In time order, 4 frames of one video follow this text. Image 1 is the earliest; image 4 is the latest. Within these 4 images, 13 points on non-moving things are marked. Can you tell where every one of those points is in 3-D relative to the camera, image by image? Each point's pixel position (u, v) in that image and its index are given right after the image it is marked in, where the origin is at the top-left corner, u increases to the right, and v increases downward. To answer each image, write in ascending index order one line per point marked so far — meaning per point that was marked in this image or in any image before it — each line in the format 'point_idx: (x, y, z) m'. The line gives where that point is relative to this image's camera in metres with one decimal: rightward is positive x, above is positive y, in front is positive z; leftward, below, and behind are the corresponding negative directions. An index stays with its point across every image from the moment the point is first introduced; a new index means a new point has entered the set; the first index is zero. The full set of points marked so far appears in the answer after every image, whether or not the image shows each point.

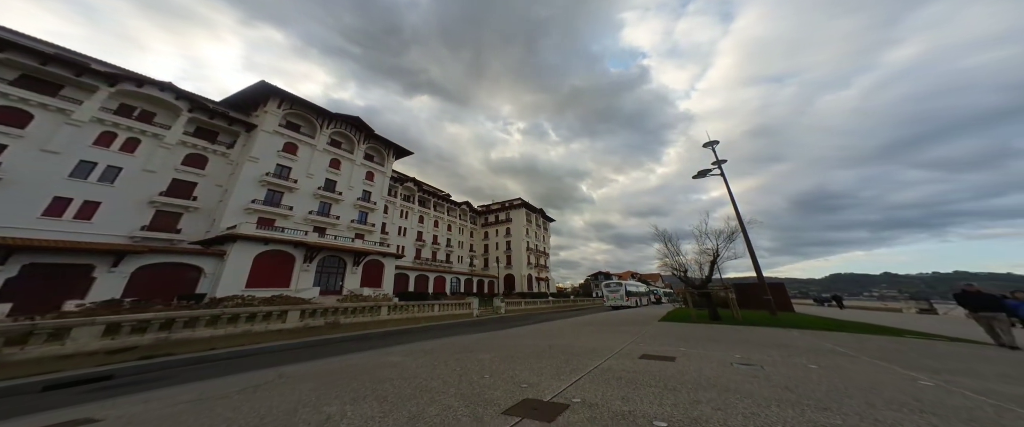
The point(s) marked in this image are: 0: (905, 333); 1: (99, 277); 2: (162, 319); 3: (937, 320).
0: (+11.6, -3.6, +8.0) m
1: (-26.0, -4.0, +17.0) m
2: (-8.2, -2.4, +6.4) m
3: (+18.7, -4.7, +11.9) m
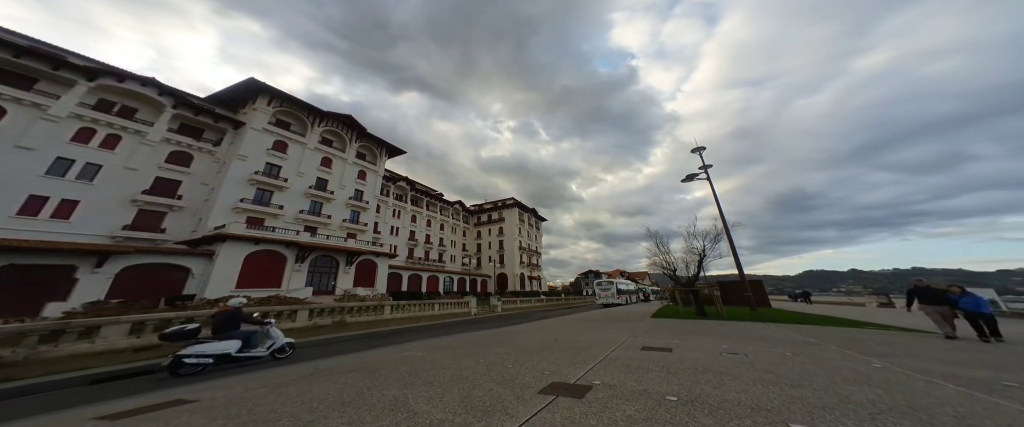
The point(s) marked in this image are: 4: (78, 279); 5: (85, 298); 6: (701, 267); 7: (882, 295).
0: (+11.8, -3.7, +9.0) m
1: (-26.2, -4.0, +16.4) m
2: (-8.0, -2.5, +6.6) m
3: (+18.7, -4.8, +13.1) m
4: (-26.4, -4.0, +16.4) m
5: (-25.9, -5.1, +16.3) m
6: (+10.9, -3.1, +15.6) m
7: (+27.0, -6.0, +19.7) m
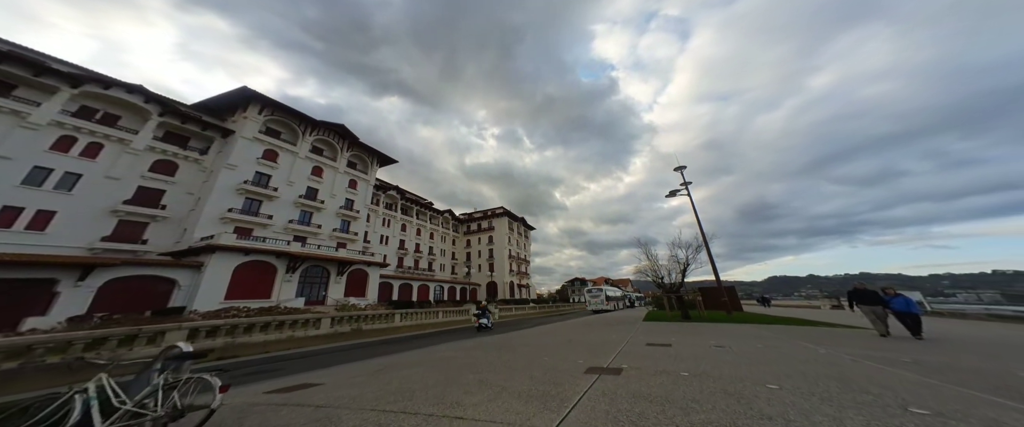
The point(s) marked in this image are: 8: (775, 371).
0: (+12.2, -4.3, +10.6) m
1: (-26.2, -4.6, +15.8) m
2: (-7.4, -3.0, +7.1) m
3: (+18.8, -5.6, +15.2) m
4: (-26.4, -4.6, +15.7) m
5: (-25.9, -5.8, +15.6) m
6: (+10.9, -3.8, +17.2) m
7: (+26.8, -6.9, +22.2) m
8: (+4.0, -2.4, +4.2) m
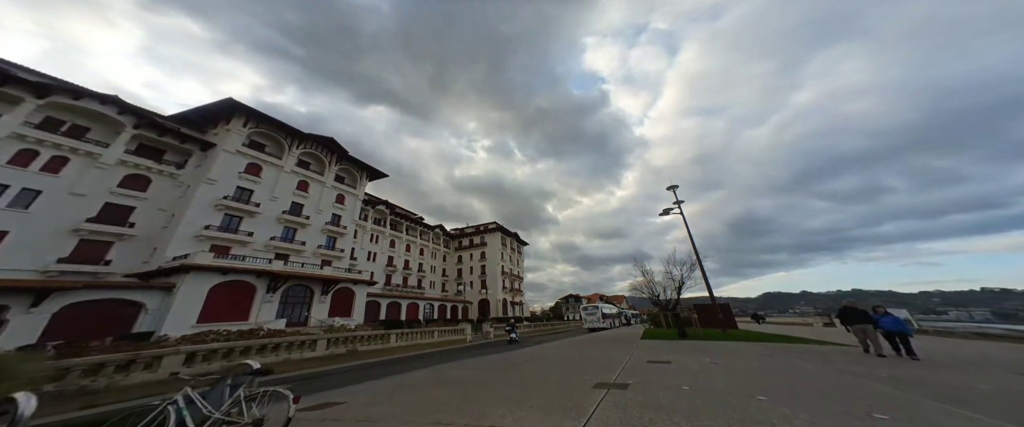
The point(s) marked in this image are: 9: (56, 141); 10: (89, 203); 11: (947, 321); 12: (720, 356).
0: (+12.2, -5.2, +11.0) m
1: (-26.2, -5.6, +15.3) m
2: (-7.3, -3.5, +7.1) m
3: (+18.8, -6.7, +15.6) m
4: (-26.4, -5.6, +15.3) m
5: (-25.9, -6.7, +15.1) m
6: (+10.8, -5.1, +17.6) m
7: (+26.6, -8.5, +22.7) m
8: (+4.2, -2.8, +4.6) m
9: (-31.3, +5.1, +19.9) m
10: (-29.8, +0.8, +20.4) m
11: (+25.9, -6.4, +16.1) m
12: (+6.2, -4.1, +7.8) m
